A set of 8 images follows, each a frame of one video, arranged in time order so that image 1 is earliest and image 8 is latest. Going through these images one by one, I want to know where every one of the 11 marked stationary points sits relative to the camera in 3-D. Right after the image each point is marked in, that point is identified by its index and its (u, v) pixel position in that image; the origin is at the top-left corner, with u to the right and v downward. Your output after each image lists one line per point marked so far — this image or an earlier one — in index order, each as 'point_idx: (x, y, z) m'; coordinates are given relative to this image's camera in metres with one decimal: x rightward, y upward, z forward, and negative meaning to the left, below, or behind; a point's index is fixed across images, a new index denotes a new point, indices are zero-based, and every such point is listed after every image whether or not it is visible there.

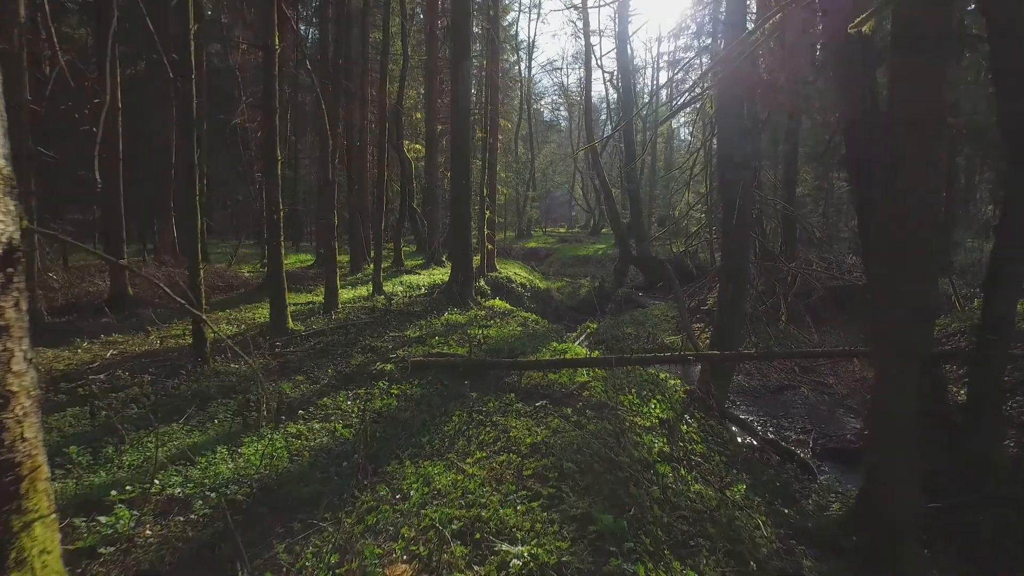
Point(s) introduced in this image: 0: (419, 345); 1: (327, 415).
0: (-1.6, -1.0, +8.0) m
1: (-2.2, -1.5, +5.5) m
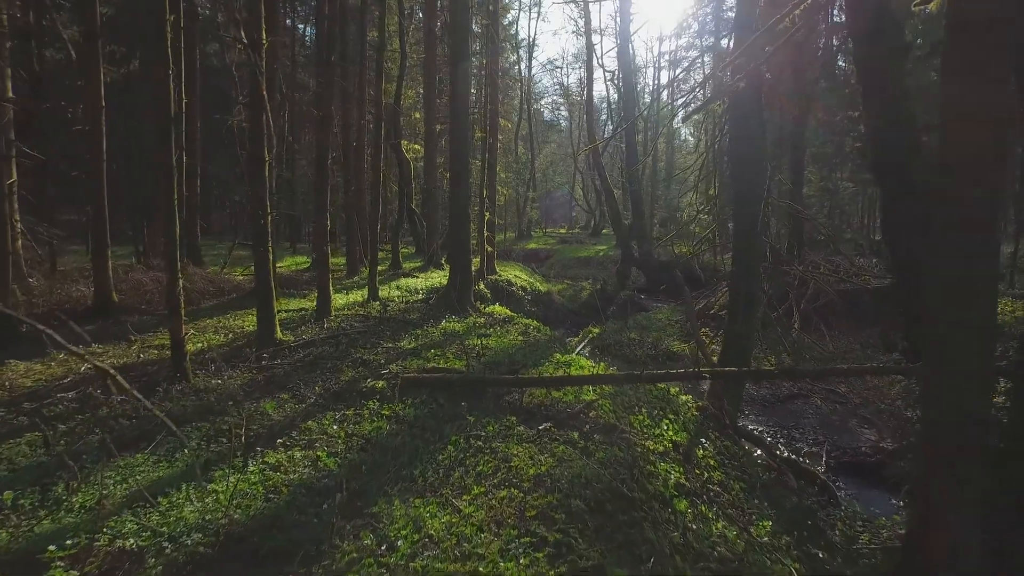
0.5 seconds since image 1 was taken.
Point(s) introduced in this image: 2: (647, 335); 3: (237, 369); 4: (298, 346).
0: (-1.6, -1.1, +7.6) m
1: (-2.1, -1.6, +5.0) m
2: (+5.1, -1.8, +17.6) m
3: (-4.5, -1.3, +7.6) m
4: (-3.9, -1.0, +8.5) m
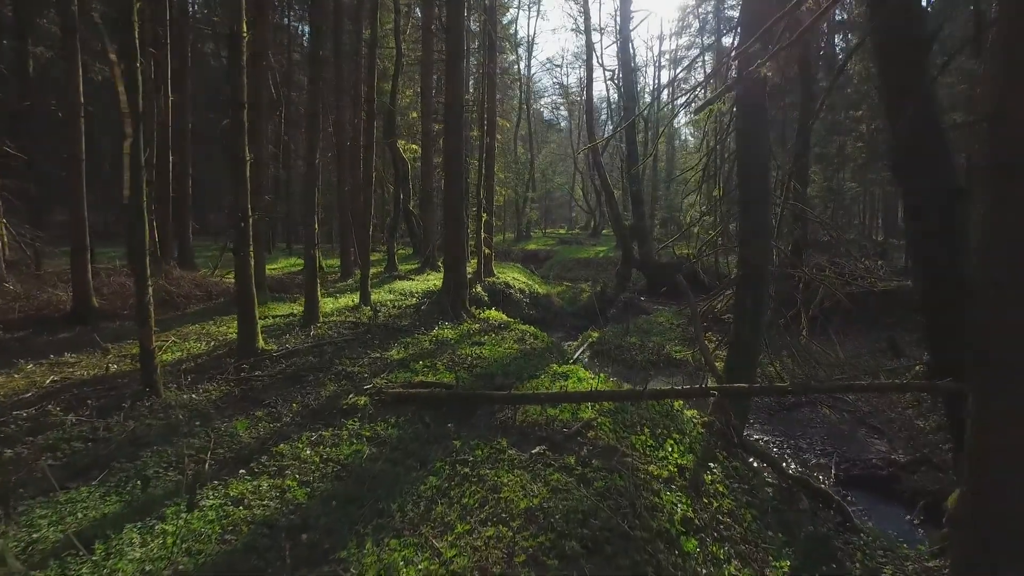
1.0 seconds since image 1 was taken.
0: (-1.7, -1.3, +7.1) m
1: (-2.2, -1.7, +4.5) m
2: (+5.0, -1.9, +17.2) m
3: (-4.6, -1.4, +7.1) m
4: (-4.0, -1.2, +8.1) m
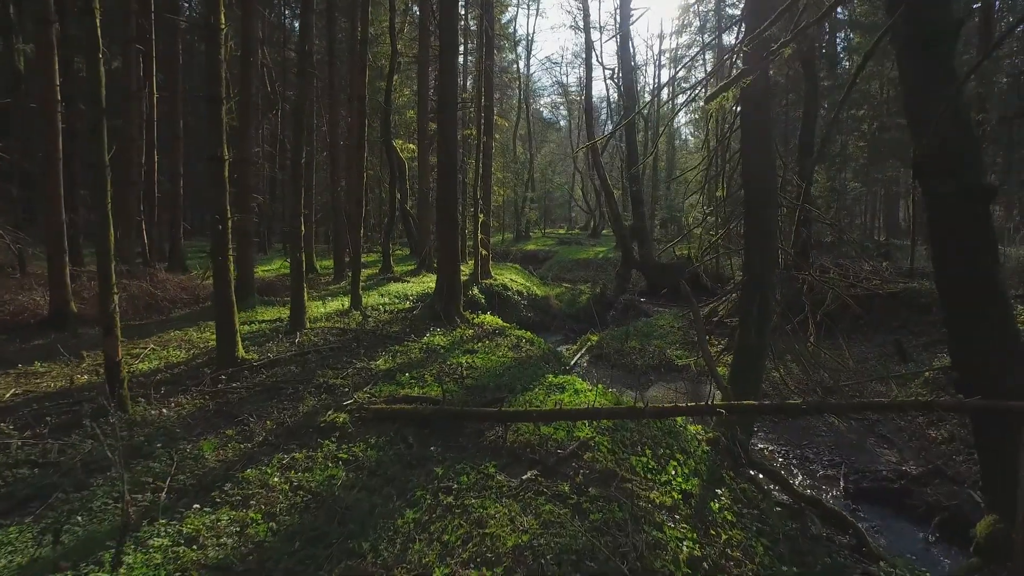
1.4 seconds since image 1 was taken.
0: (-1.8, -1.4, +6.7) m
1: (-2.3, -1.8, +4.1) m
2: (+4.9, -2.0, +16.7) m
3: (-4.7, -1.5, +6.7) m
4: (-4.1, -1.3, +7.6) m
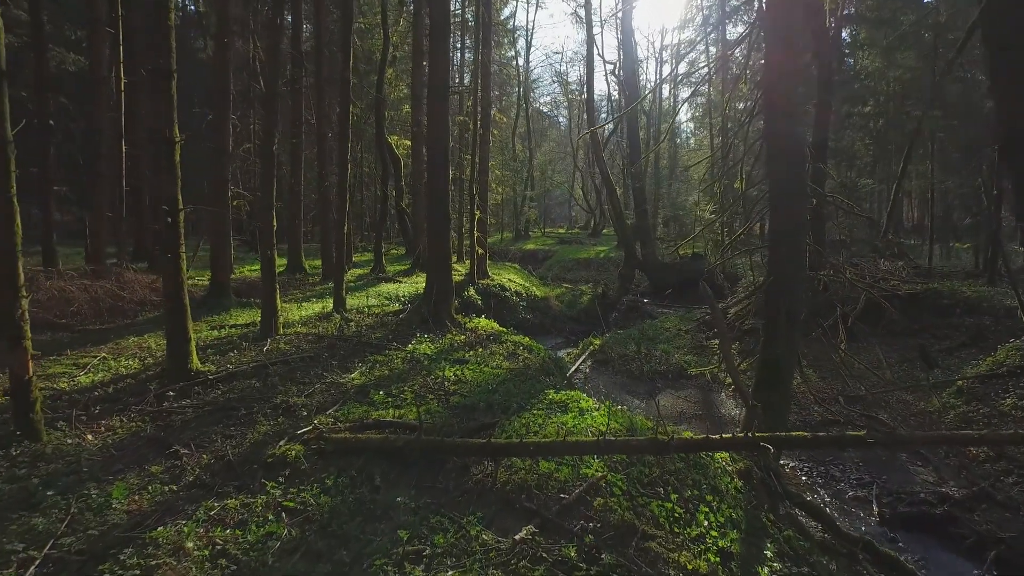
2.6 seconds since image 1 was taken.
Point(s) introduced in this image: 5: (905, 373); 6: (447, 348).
0: (-1.9, -1.4, +5.7) m
1: (-2.4, -1.9, +3.1) m
2: (+4.8, -2.0, +15.7) m
3: (-4.7, -1.6, +5.7) m
4: (-4.2, -1.3, +6.6) m
5: (+11.2, -2.4, +13.2) m
6: (-1.2, -1.1, +8.4) m
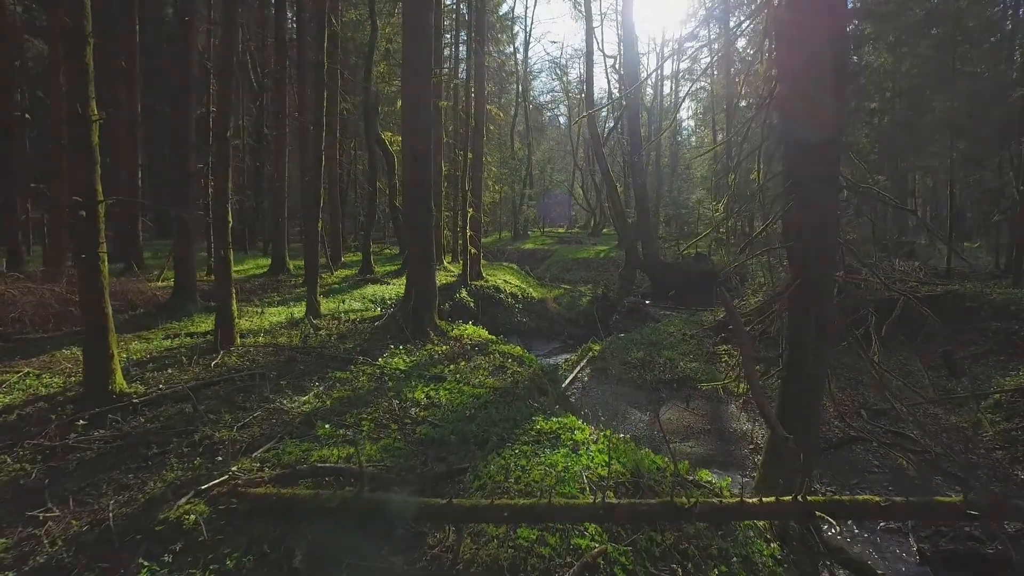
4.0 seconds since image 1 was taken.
0: (-2.1, -1.5, +4.6) m
1: (-2.6, -2.0, +2.0) m
2: (+4.6, -2.1, +14.7) m
3: (-5.0, -1.6, +4.6) m
4: (-4.4, -1.4, +5.6) m
5: (+11.0, -2.5, +12.2) m
6: (-1.4, -1.2, +7.4) m
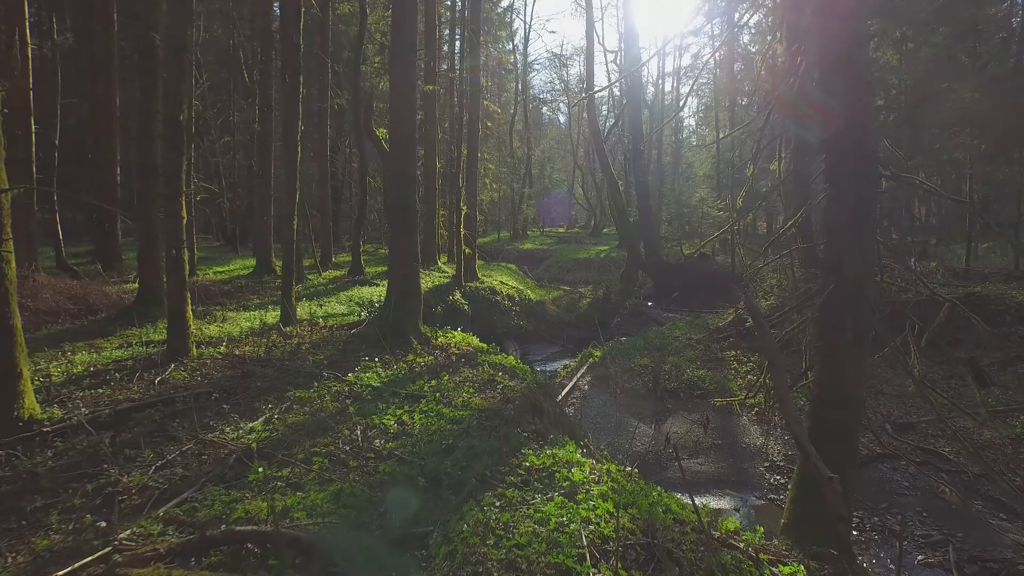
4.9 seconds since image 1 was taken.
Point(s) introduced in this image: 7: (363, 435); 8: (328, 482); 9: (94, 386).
0: (-2.2, -1.5, +3.7) m
1: (-2.8, -2.0, +1.1) m
2: (+4.4, -2.1, +13.8) m
3: (-5.1, -1.7, +3.7) m
4: (-4.6, -1.4, +4.6) m
5: (+10.8, -2.5, +11.2) m
6: (-1.5, -1.2, +6.5) m
7: (-1.4, -1.4, +4.8) m
8: (-1.5, -1.5, +3.9) m
9: (-5.3, -1.2, +5.9) m
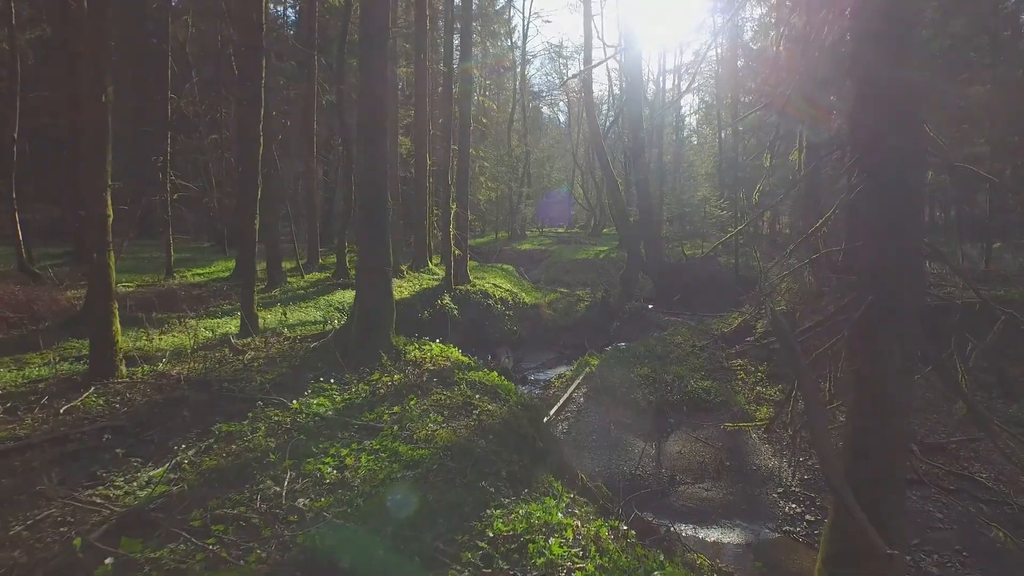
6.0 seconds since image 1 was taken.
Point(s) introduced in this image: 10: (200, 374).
0: (-2.5, -1.6, +2.7) m
1: (-3.1, -2.1, +0.2) m
2: (+4.2, -2.3, +12.8) m
3: (-5.4, -1.8, +2.7) m
4: (-4.8, -1.5, +3.7) m
5: (+10.5, -2.6, +10.3) m
6: (-1.8, -1.3, +5.5) m
7: (-1.7, -1.6, +3.8) m
8: (-1.7, -1.7, +2.9) m
9: (-5.6, -1.3, +4.9) m
10: (-4.1, -1.1, +6.2) m
